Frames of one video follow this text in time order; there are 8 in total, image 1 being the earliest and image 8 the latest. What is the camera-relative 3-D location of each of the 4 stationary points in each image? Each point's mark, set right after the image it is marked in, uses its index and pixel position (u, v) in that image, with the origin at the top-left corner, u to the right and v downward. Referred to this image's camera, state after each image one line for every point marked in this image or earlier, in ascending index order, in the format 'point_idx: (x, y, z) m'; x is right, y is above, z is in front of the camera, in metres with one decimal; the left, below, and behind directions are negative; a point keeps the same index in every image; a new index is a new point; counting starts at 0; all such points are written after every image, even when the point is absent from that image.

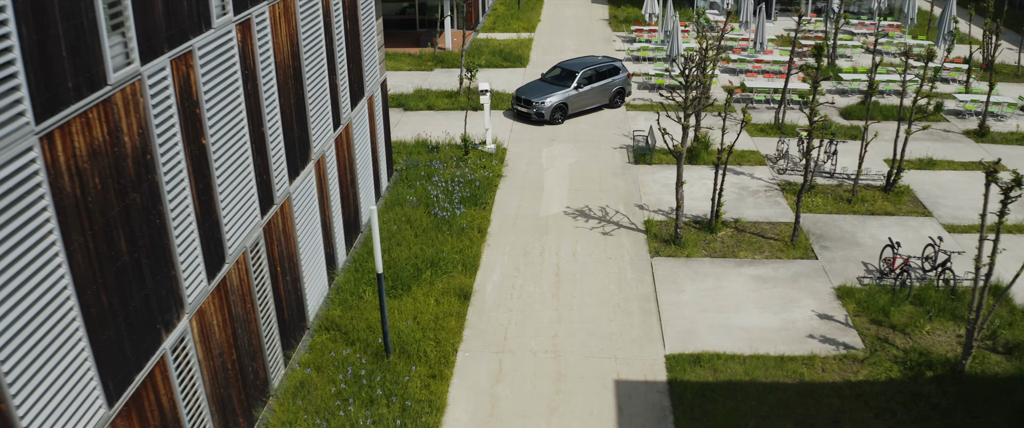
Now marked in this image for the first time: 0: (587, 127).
0: (+2.2, +2.5, +19.5) m
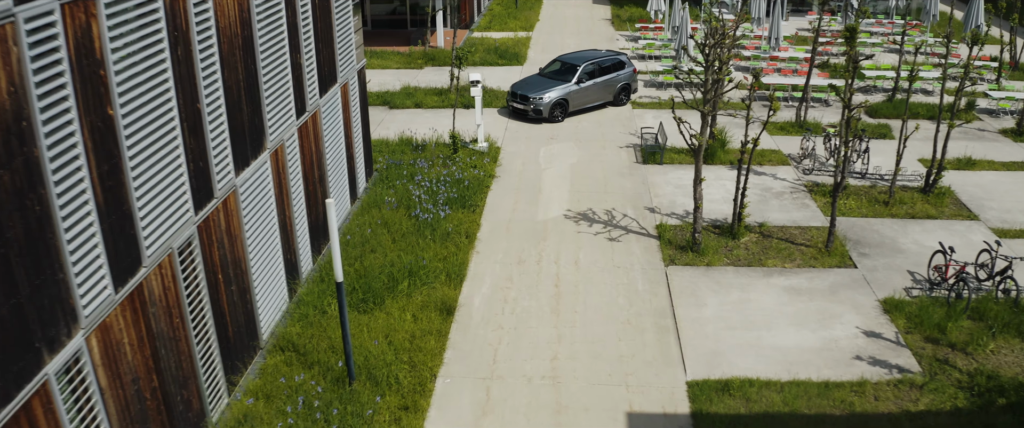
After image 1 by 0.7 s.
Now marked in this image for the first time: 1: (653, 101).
0: (+2.0, +2.3, +17.6) m
1: (+3.9, +3.1, +19.0) m
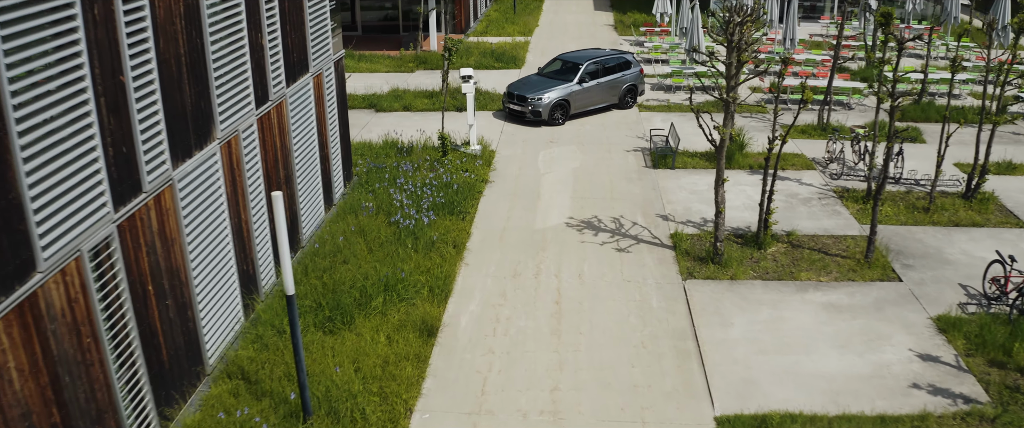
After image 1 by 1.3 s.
0: (+1.9, +2.0, +16.1) m
1: (+3.8, +2.8, +17.5) m
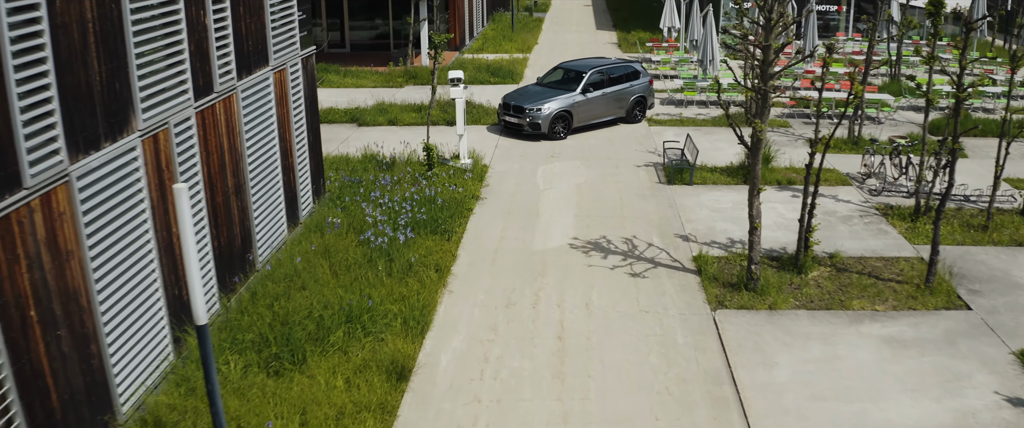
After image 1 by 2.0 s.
0: (+1.8, +1.5, +14.4) m
1: (+3.7, +2.2, +15.8) m
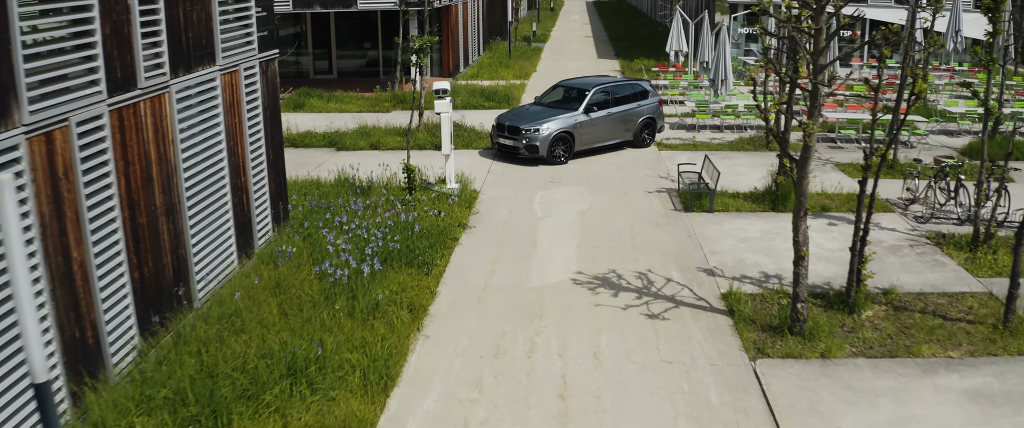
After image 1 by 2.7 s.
0: (+1.7, +0.9, +12.9) m
1: (+3.6, +1.5, +14.3) m
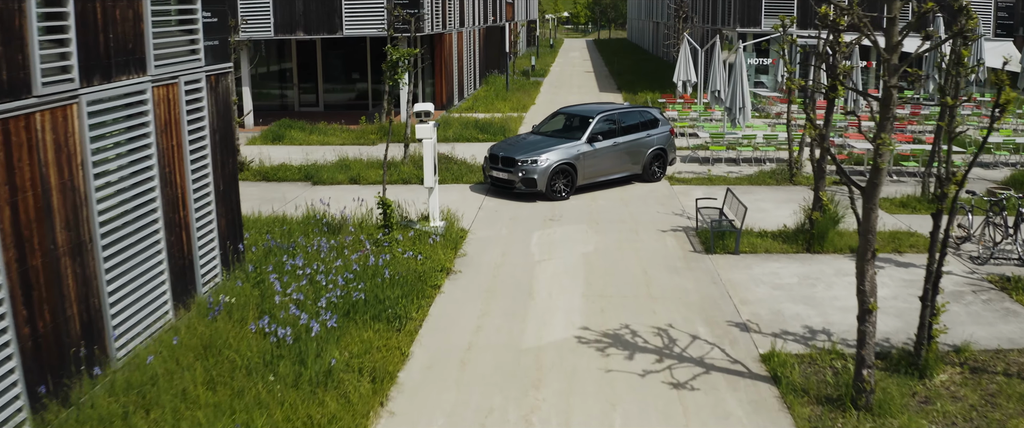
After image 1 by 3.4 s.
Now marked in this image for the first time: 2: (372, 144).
0: (+1.7, +0.2, +11.4) m
1: (+3.6, +0.7, +12.9) m
2: (-3.2, +1.6, +15.3) m
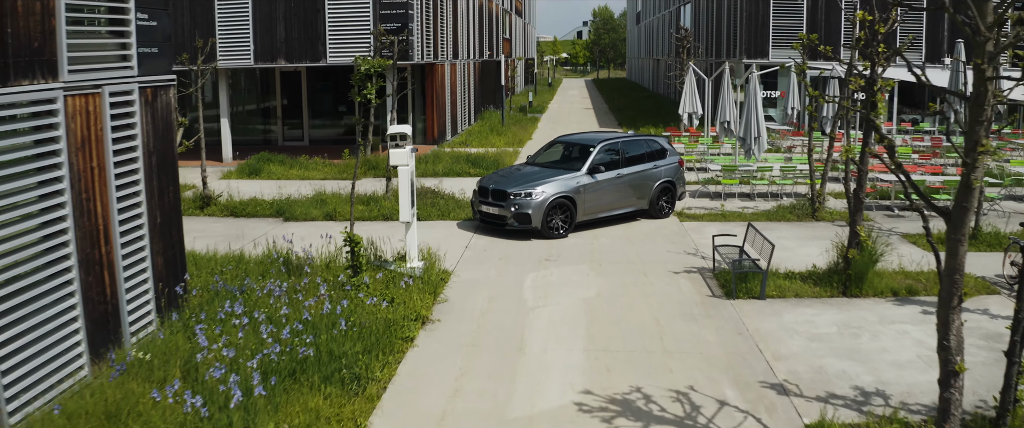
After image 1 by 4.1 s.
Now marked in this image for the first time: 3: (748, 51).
0: (+1.5, -0.4, +10.2) m
1: (+3.4, 0.0, +11.7) m
2: (-3.3, +0.7, +14.1) m
3: (+6.8, +4.7, +19.7) m
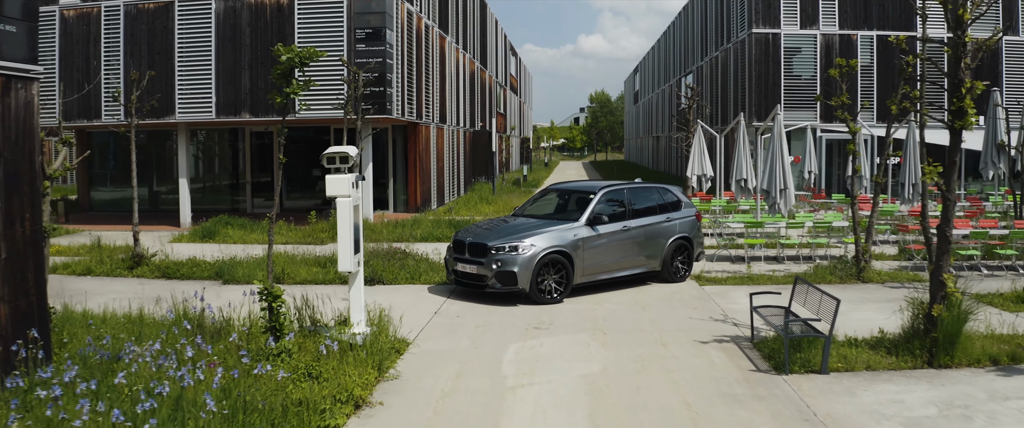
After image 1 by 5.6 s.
0: (+1.3, -1.1, +8.2) m
1: (+3.2, -0.9, +9.8) m
2: (-3.5, -0.5, +12.3) m
3: (+6.6, +2.7, +18.3) m
